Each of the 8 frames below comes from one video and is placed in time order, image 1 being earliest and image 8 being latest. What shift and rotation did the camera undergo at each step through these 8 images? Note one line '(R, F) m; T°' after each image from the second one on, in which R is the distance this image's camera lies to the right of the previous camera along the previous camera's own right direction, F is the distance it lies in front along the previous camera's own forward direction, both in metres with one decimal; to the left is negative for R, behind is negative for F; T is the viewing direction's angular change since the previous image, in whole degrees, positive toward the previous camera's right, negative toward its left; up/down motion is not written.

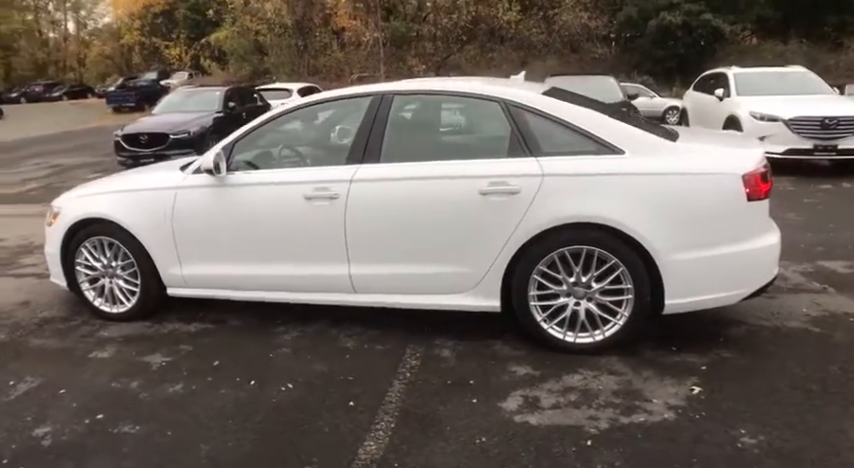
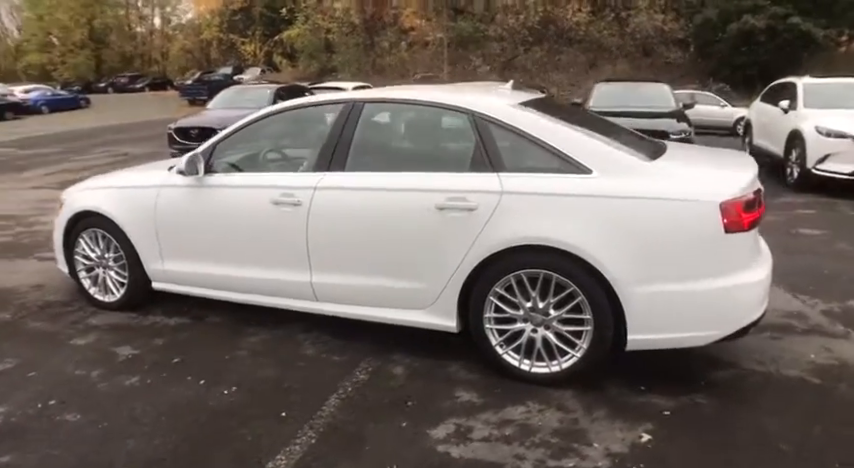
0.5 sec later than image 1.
(+0.7, +0.2) m; -7°
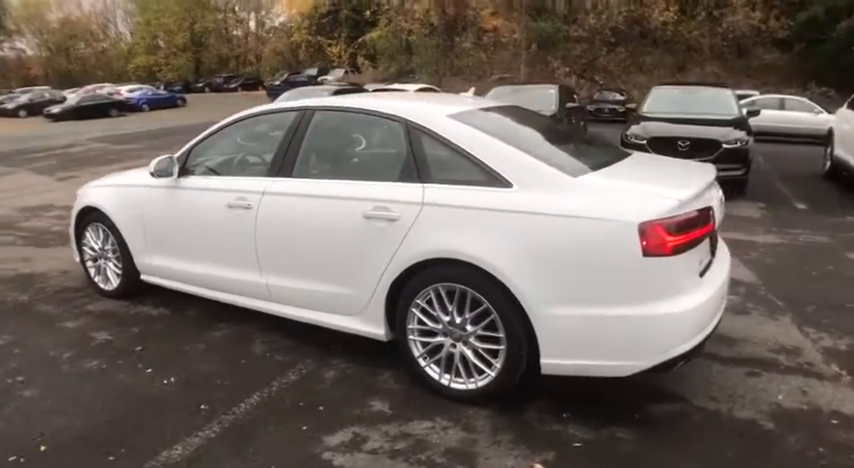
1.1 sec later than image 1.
(+0.9, +0.1) m; -10°
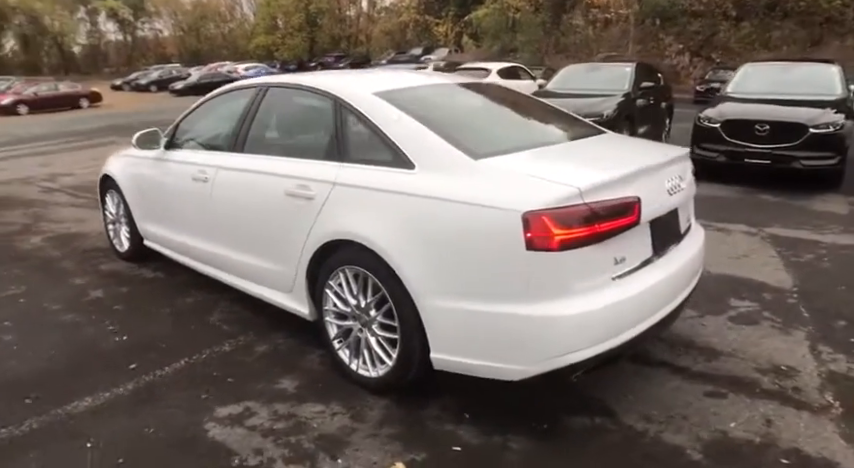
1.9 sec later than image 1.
(+1.1, +0.3) m; -12°
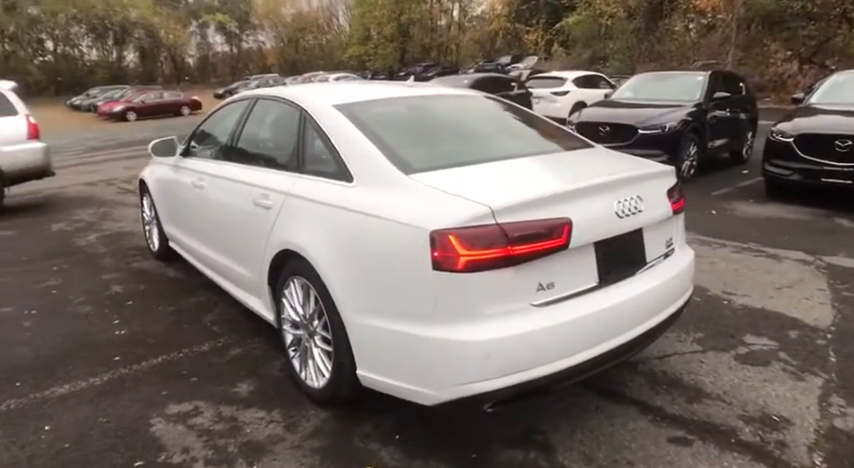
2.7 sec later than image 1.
(+0.8, +0.1) m; -10°
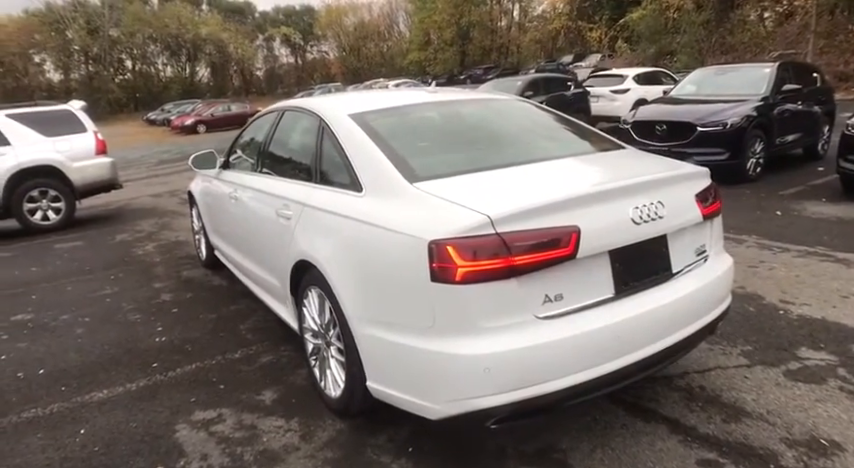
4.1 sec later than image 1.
(+0.3, +0.1) m; -7°
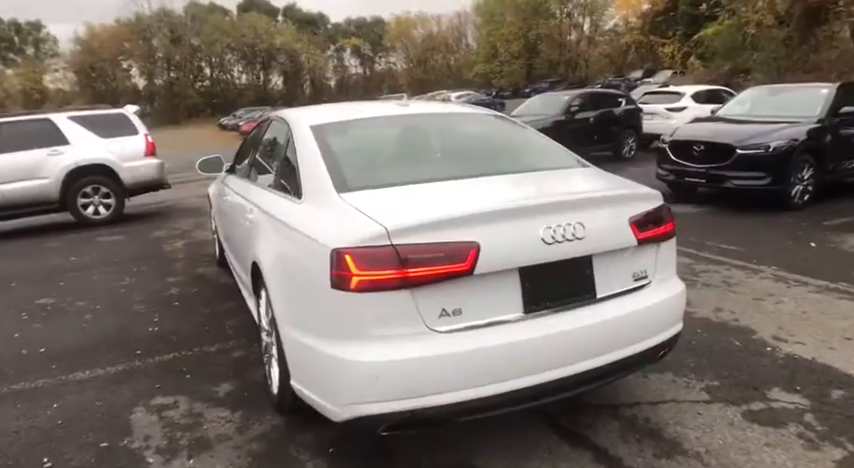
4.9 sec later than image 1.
(+0.7, 0.0) m; -7°
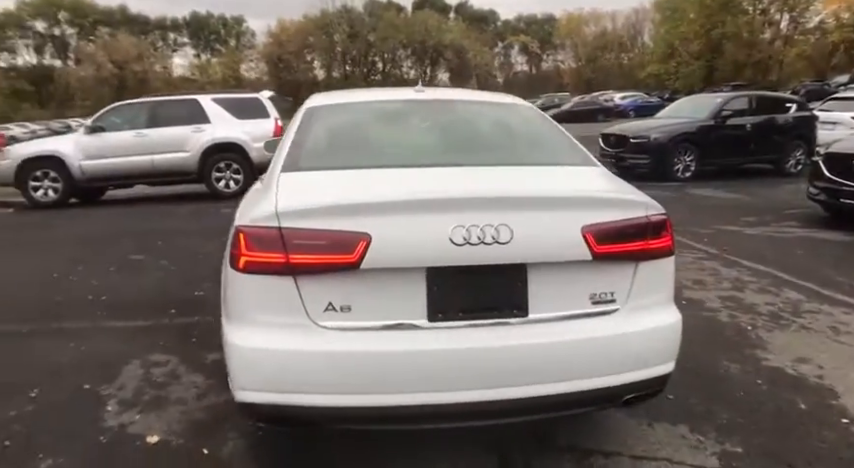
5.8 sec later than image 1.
(+1.0, +0.4) m; -17°
